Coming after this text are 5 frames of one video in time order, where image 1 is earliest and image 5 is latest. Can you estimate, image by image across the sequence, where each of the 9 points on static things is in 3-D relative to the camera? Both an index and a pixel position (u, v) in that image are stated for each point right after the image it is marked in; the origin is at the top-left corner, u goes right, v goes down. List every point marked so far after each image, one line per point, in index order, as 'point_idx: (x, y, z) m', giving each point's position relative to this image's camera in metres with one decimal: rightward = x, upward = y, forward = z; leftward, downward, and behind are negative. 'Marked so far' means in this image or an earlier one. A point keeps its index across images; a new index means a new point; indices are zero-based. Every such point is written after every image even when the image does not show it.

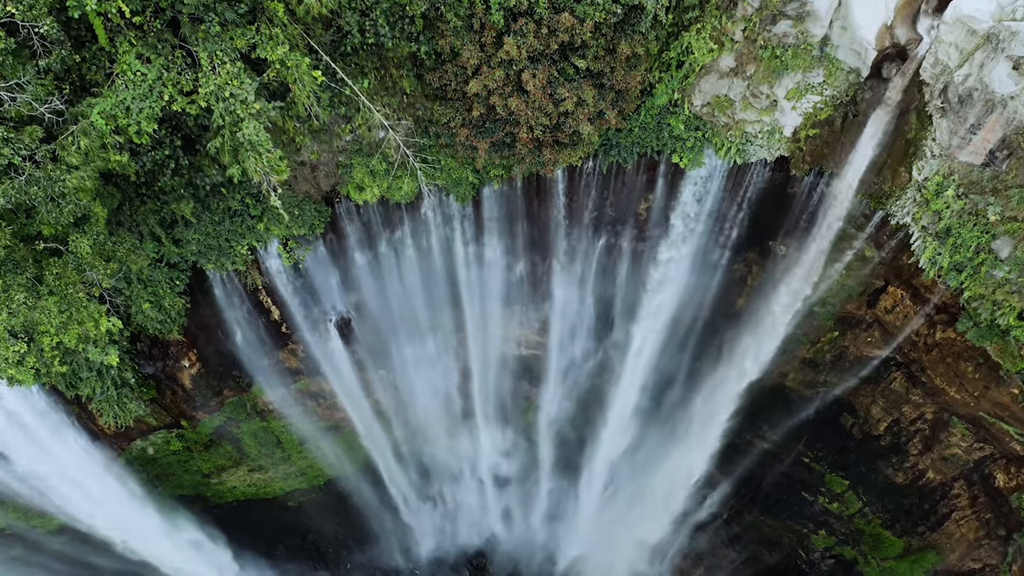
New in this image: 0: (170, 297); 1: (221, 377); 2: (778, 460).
0: (-5.2, -0.1, +9.0) m
1: (-5.1, -1.6, +10.6) m
2: (+5.1, -3.5, +11.7) m
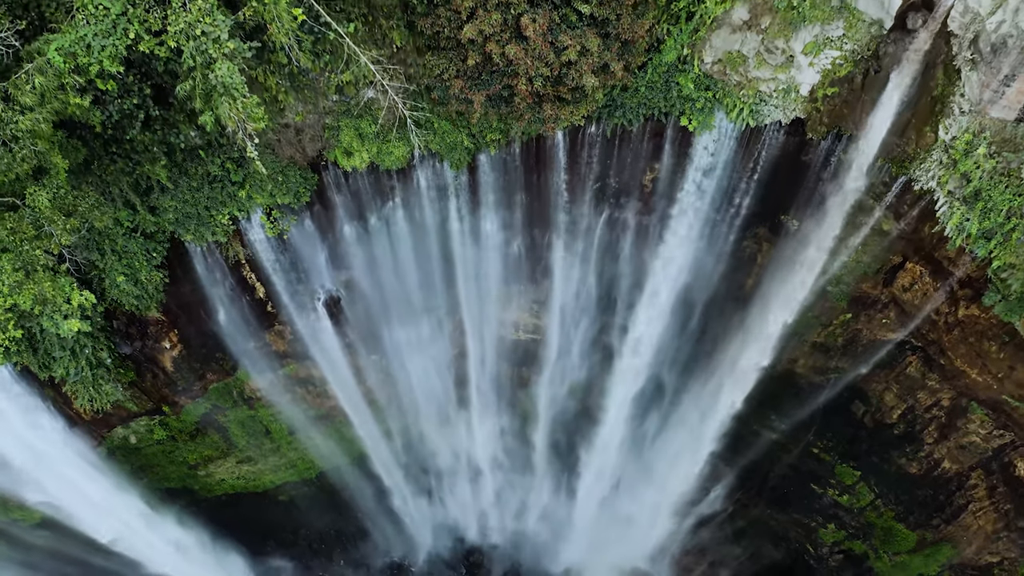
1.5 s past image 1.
0: (-5.2, +0.2, +8.5) m
1: (-5.2, -1.2, +10.1) m
2: (+5.1, -3.1, +11.2) m
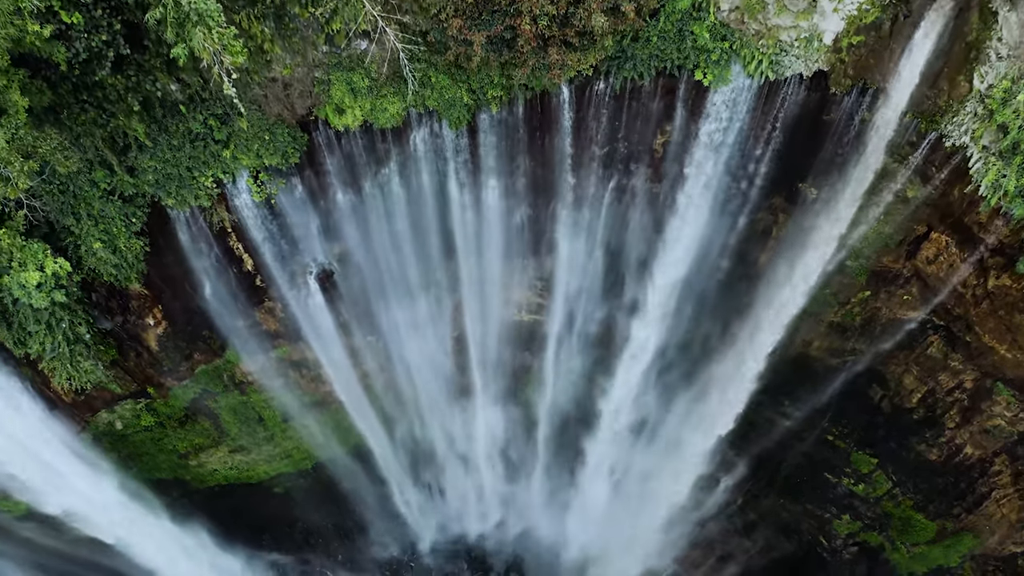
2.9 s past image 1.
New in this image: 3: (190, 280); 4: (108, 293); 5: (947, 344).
0: (-5.2, +0.7, +8.0) m
1: (-5.1, -0.8, +9.6) m
2: (+5.1, -2.7, +10.7) m
3: (-4.9, +0.1, +9.1) m
4: (-5.8, -0.1, +8.6) m
5: (+6.2, -0.8, +8.6) m
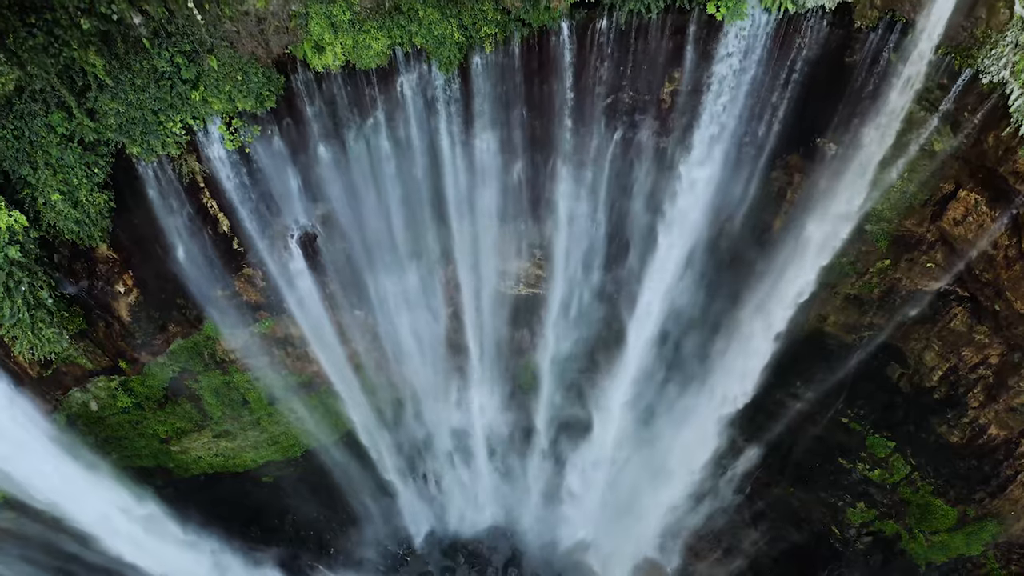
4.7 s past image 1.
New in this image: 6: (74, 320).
0: (-5.2, +1.2, +7.4) m
1: (-5.2, -0.3, +8.9) m
2: (+5.1, -2.2, +10.1) m
3: (-4.9, +0.6, +8.5) m
4: (-5.9, +0.4, +8.0) m
5: (+6.2, -0.3, +8.0) m
6: (-6.1, -0.4, +8.4) m
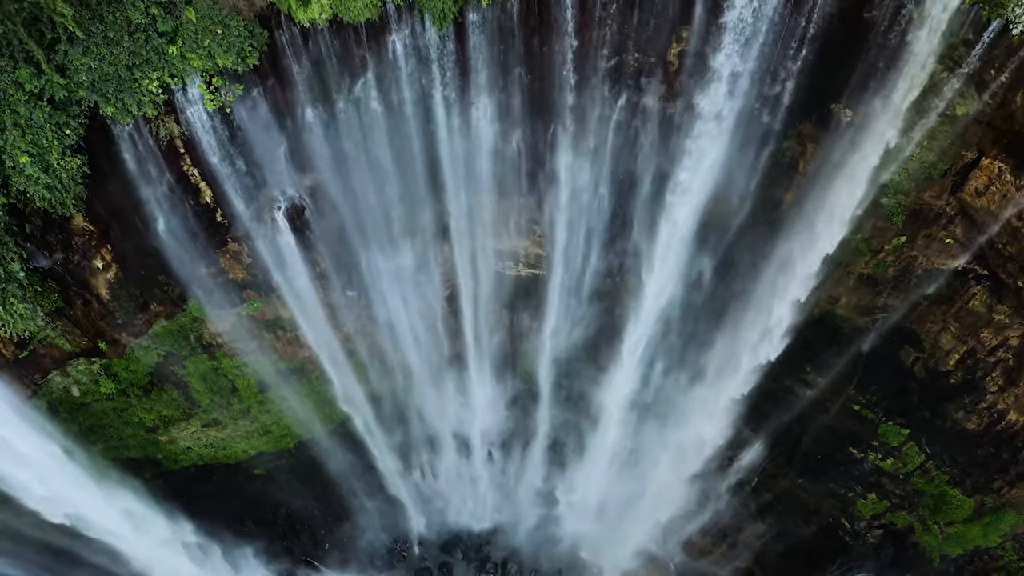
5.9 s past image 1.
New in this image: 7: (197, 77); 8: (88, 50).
0: (-5.2, +1.5, +7.0) m
1: (-5.2, 0.0, +8.5) m
2: (+5.1, -1.8, +9.6) m
3: (-5.0, +1.0, +8.0) m
4: (-5.9, +0.8, +7.6) m
5: (+6.2, +0.1, +7.5) m
6: (-6.1, -0.1, +7.9) m
7: (-3.6, +2.4, +7.0) m
8: (-4.5, +2.5, +6.4) m
